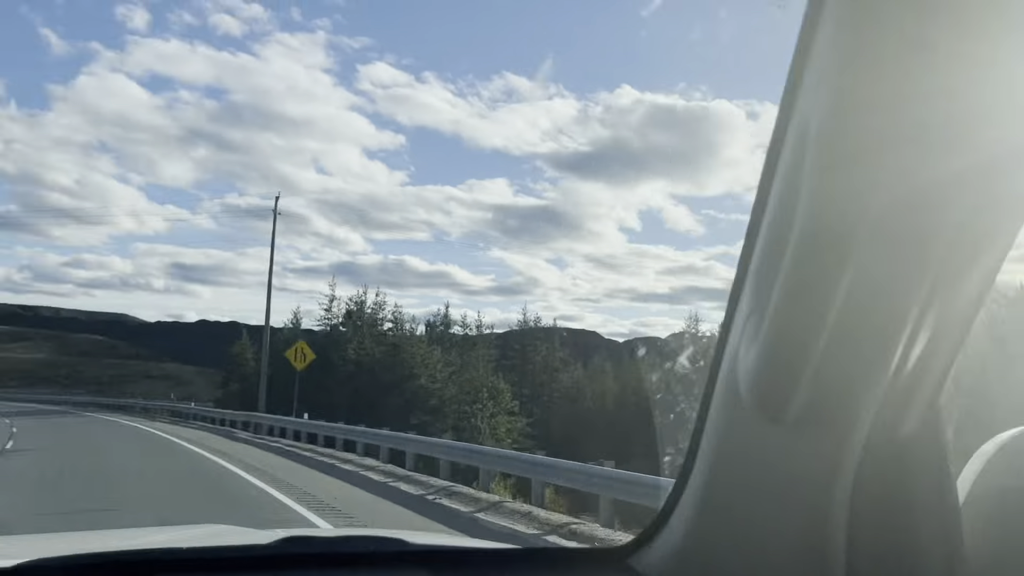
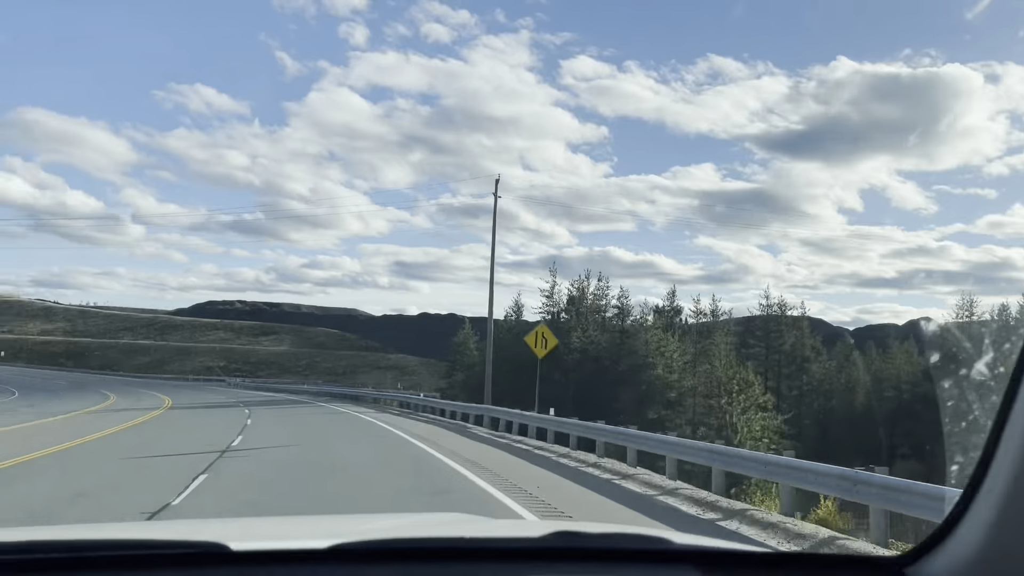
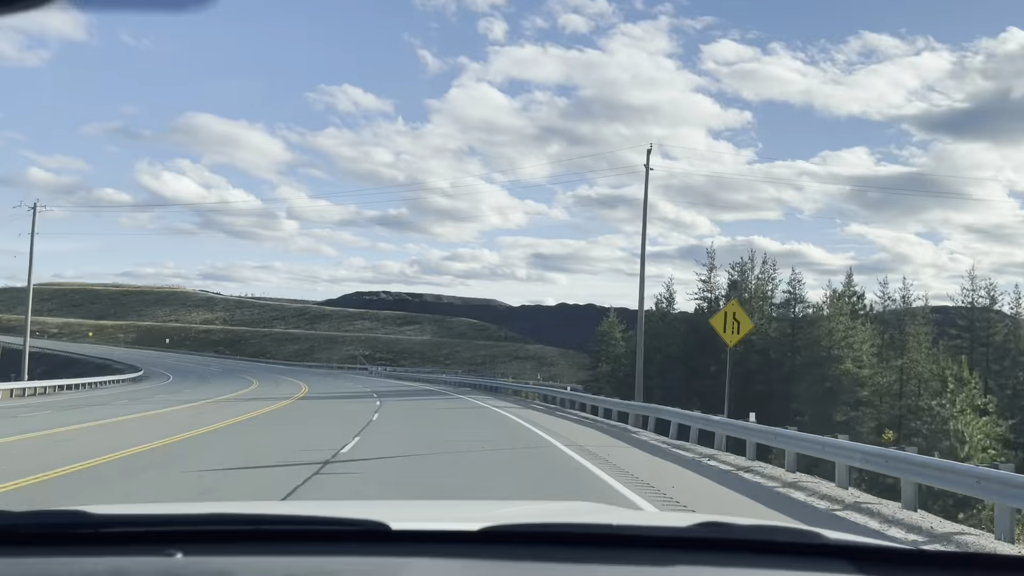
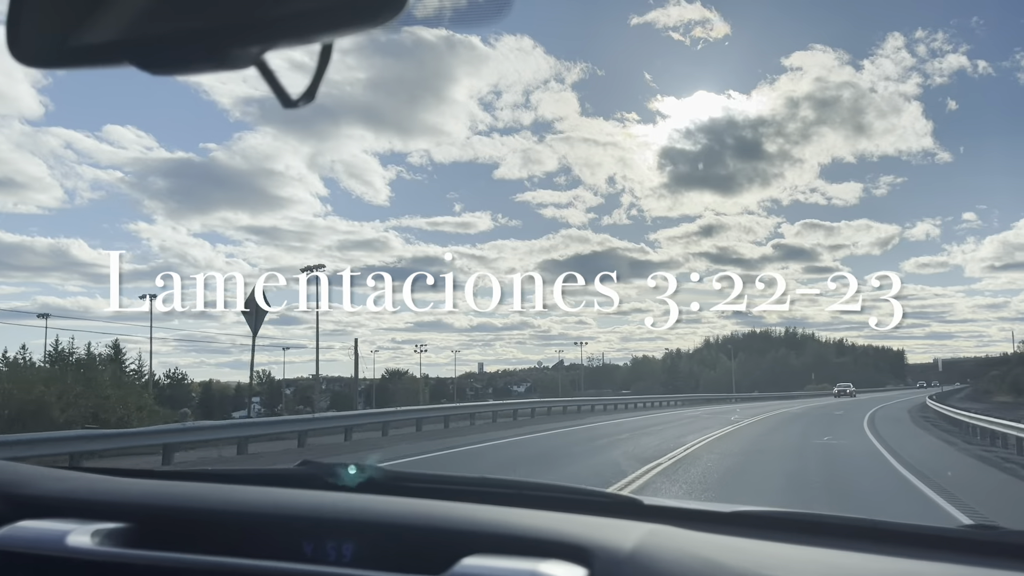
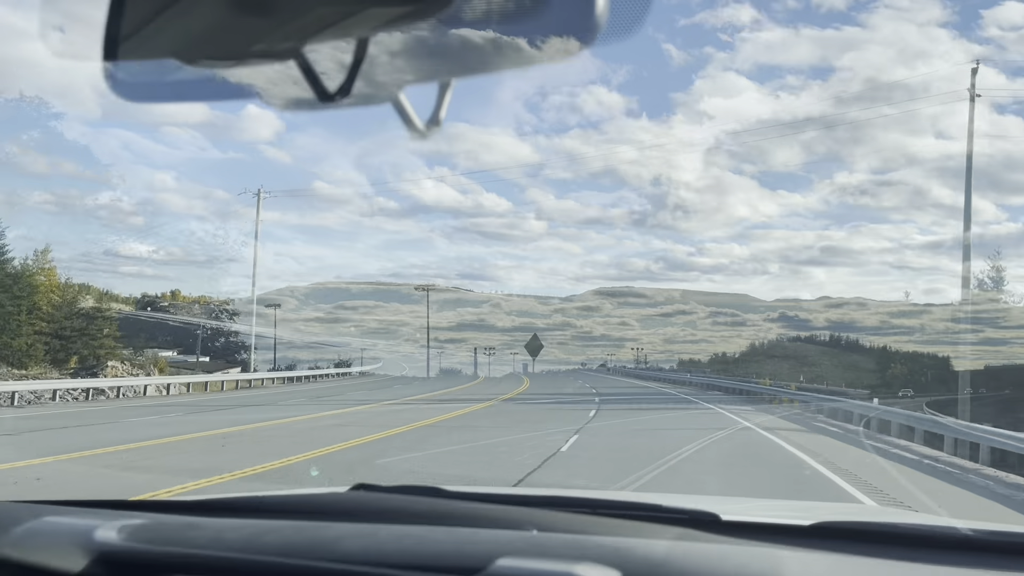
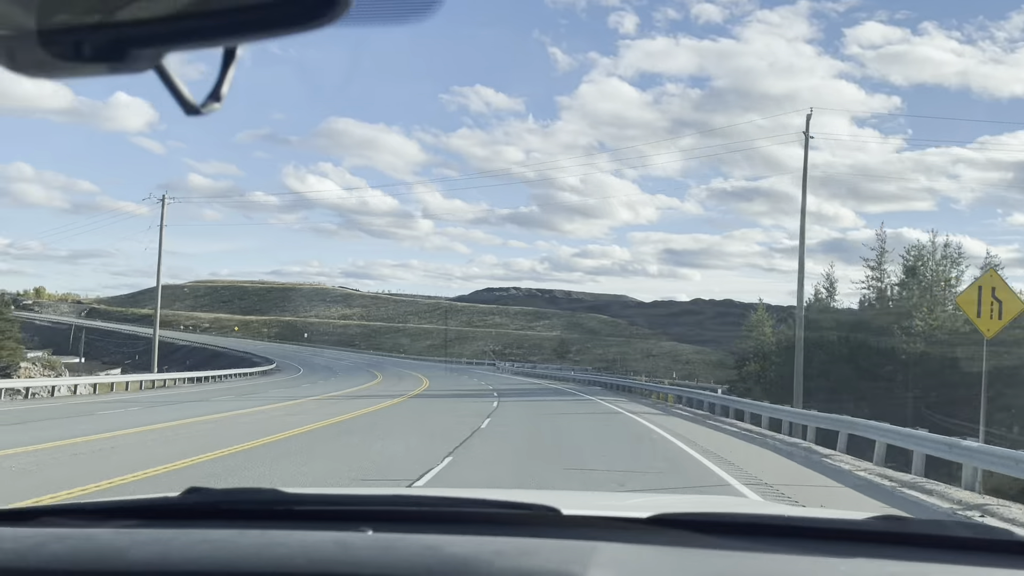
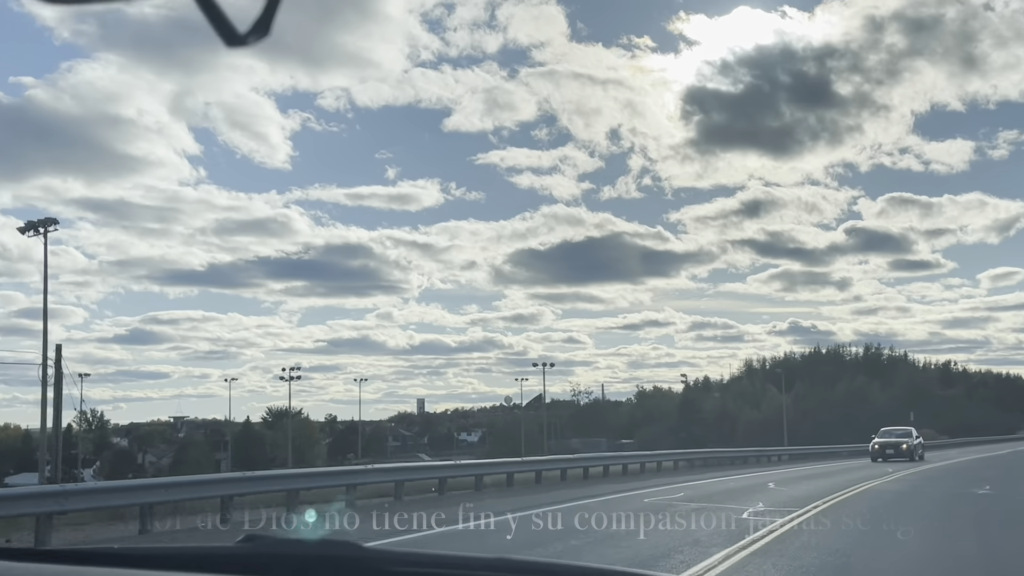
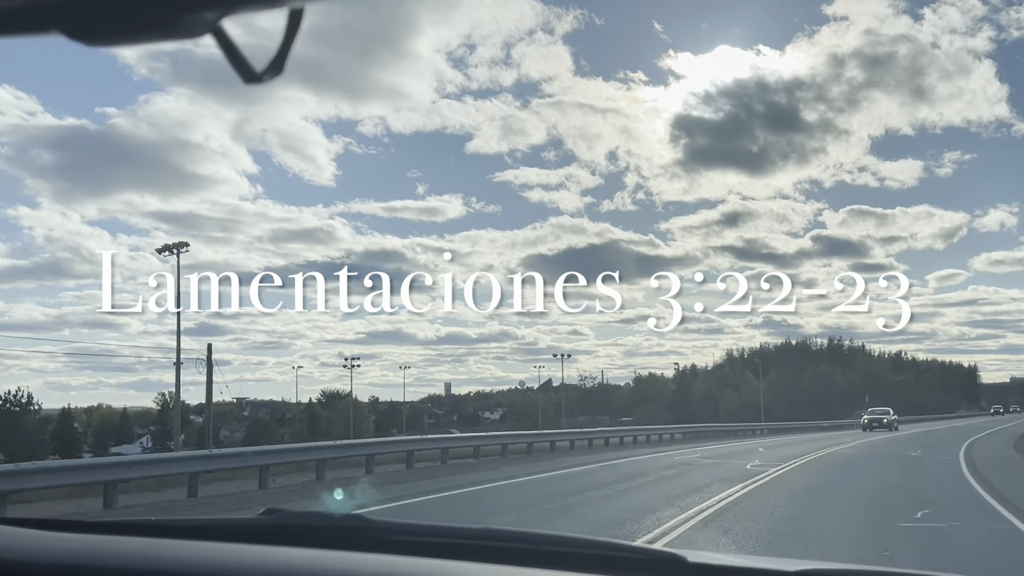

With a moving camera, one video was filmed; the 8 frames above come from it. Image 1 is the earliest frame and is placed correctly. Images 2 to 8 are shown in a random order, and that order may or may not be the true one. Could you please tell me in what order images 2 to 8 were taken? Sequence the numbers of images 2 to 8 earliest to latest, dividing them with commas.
2, 3, 6, 5, 4, 8, 7
